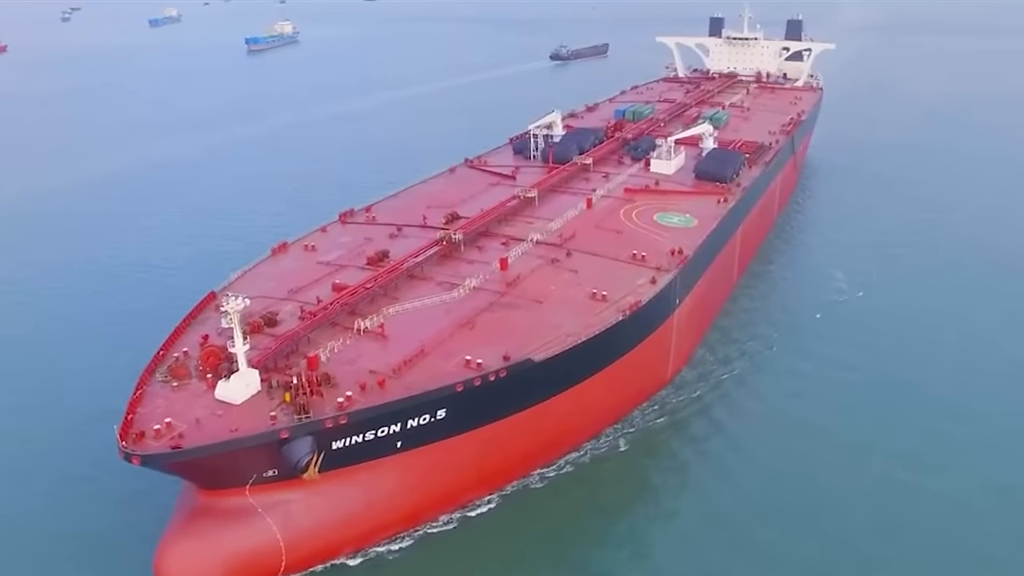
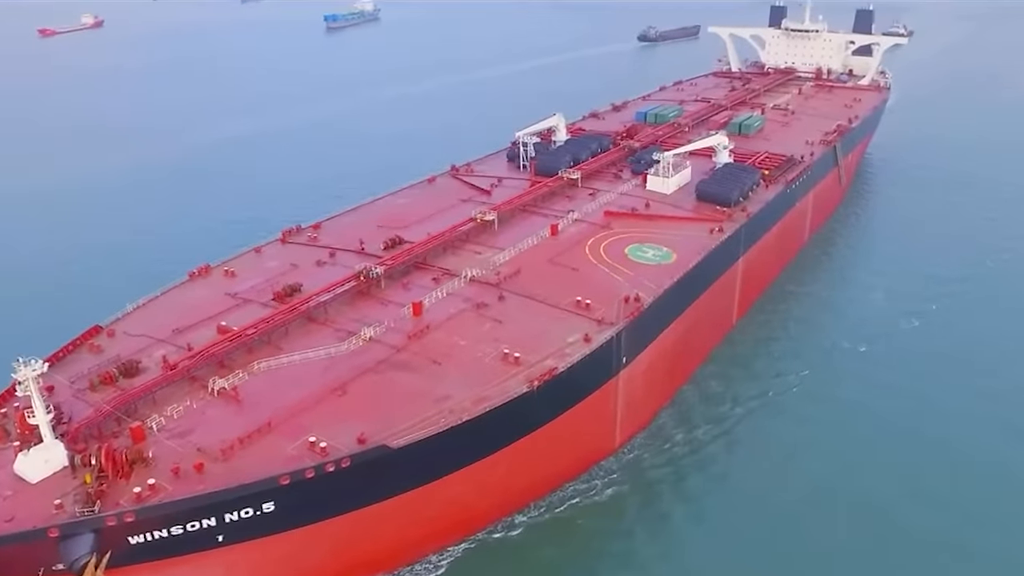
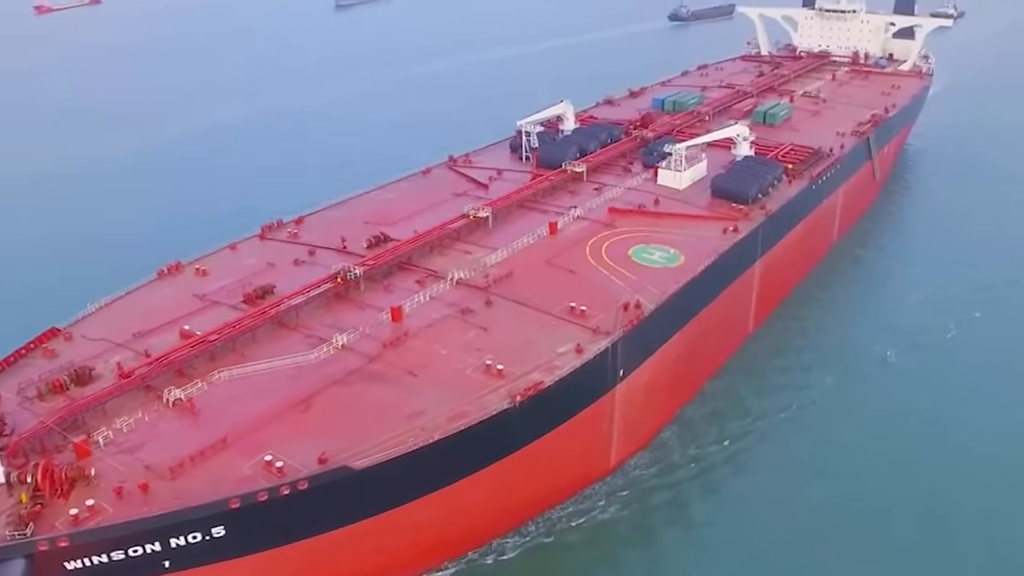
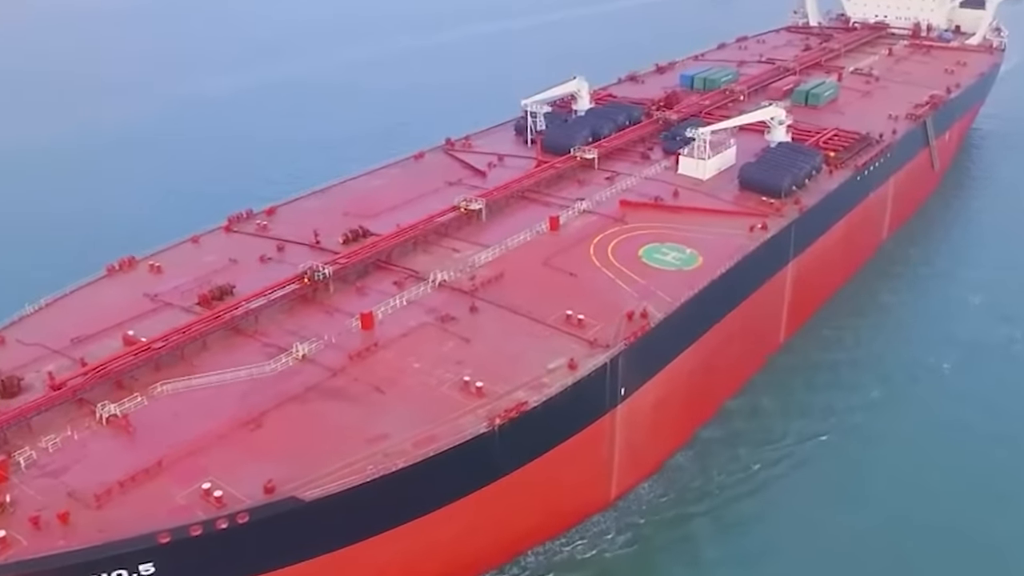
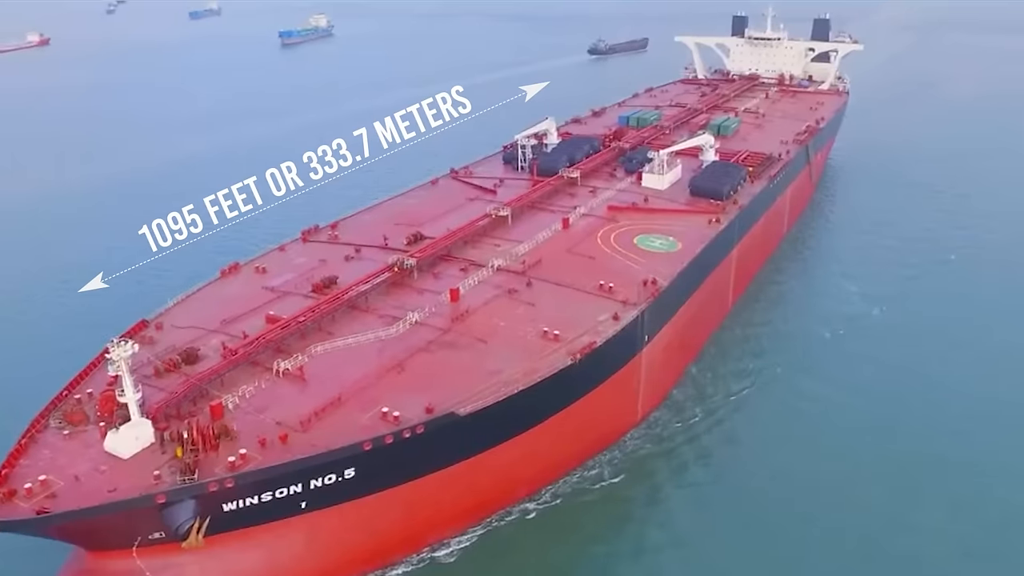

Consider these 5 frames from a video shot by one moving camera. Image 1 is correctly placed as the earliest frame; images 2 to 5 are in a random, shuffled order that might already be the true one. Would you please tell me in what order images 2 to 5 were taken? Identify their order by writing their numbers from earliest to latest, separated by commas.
5, 2, 3, 4
